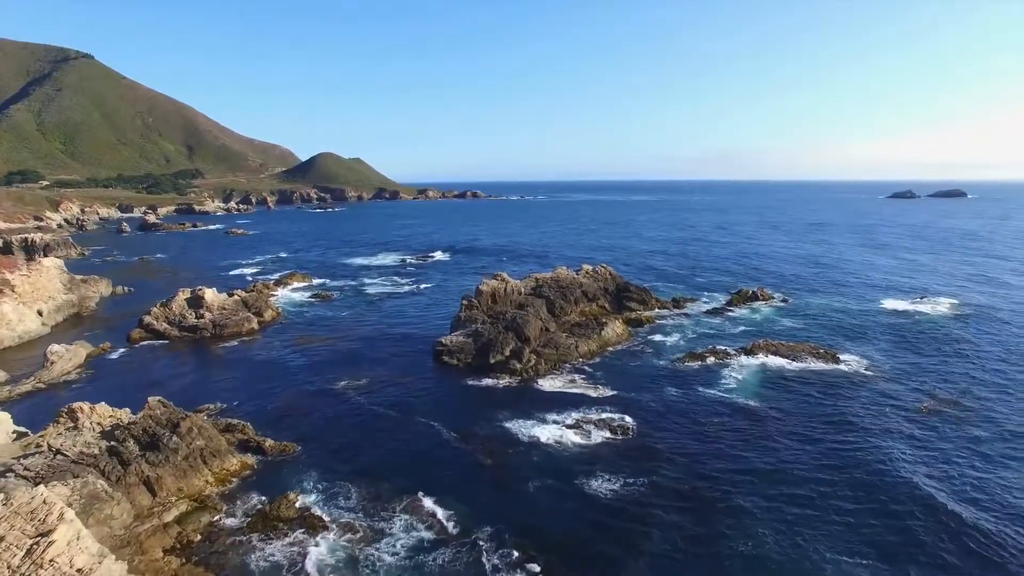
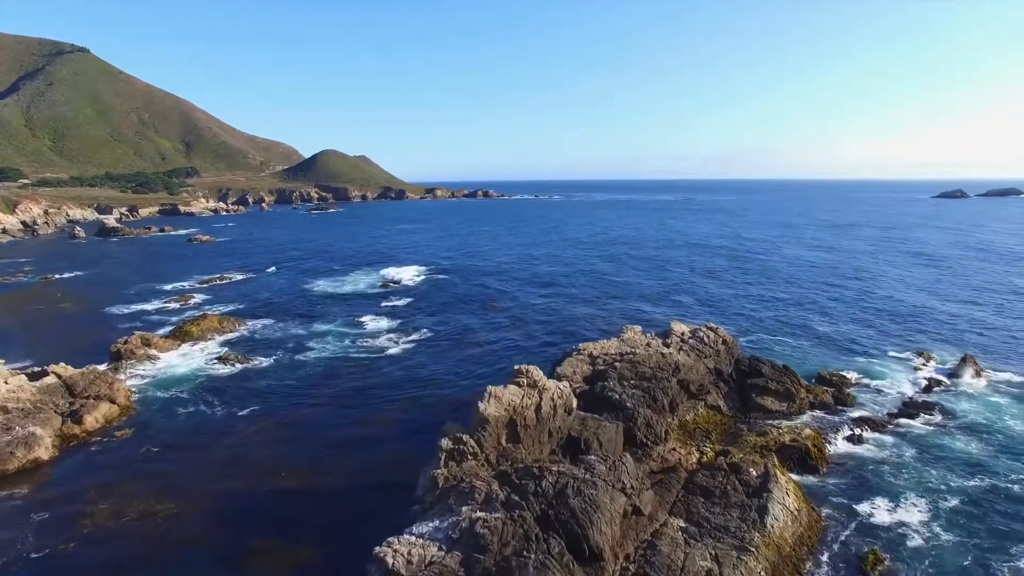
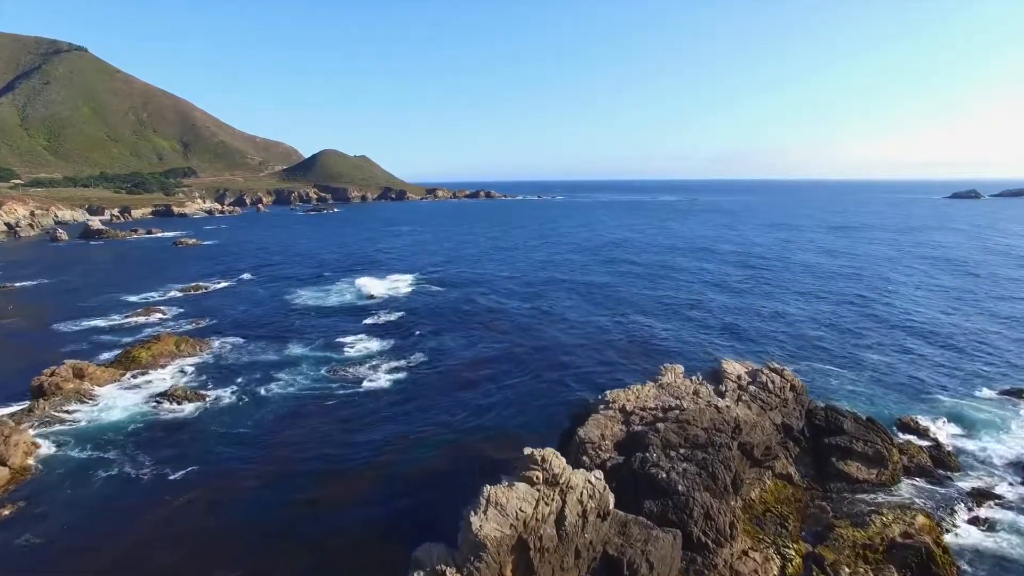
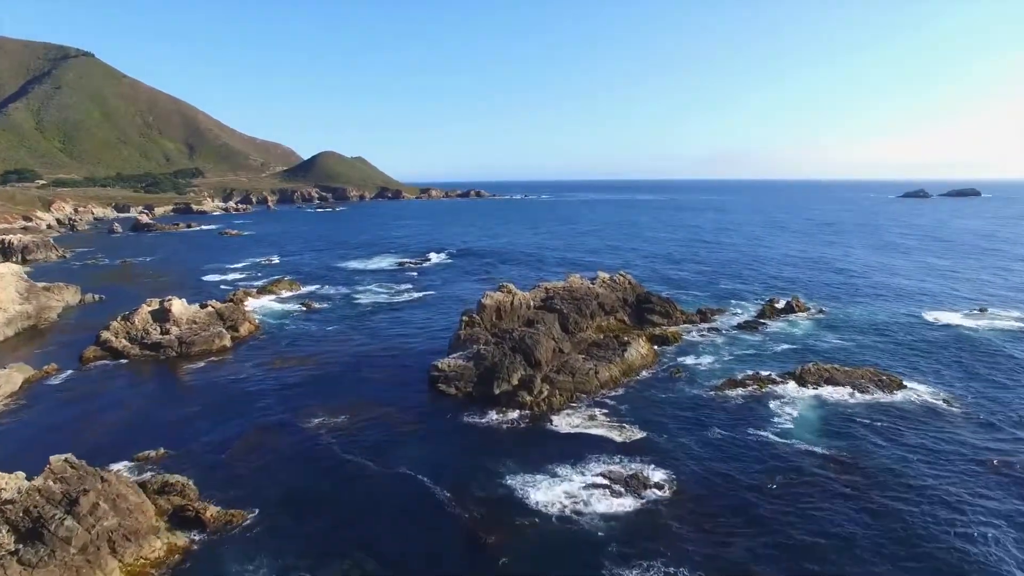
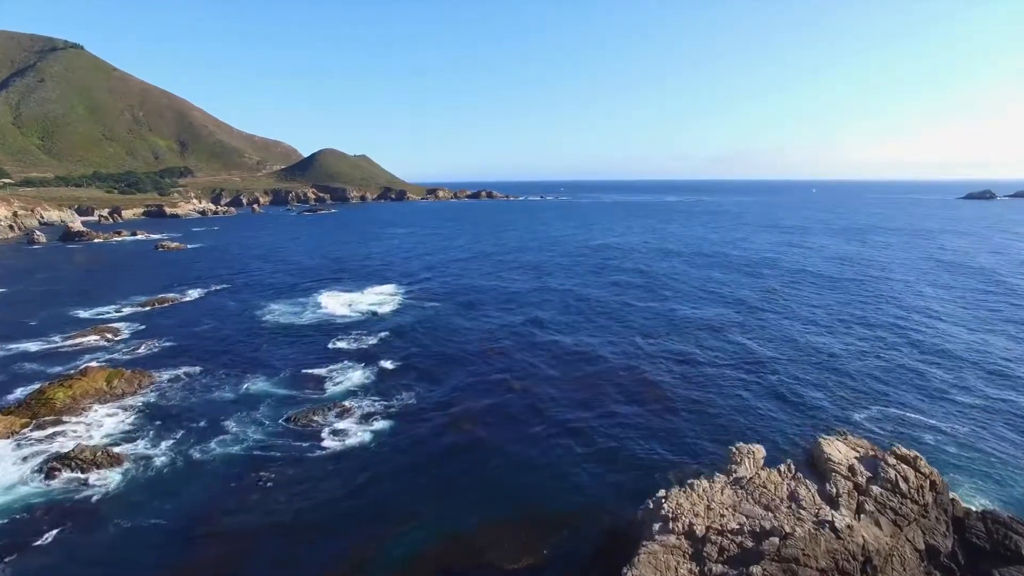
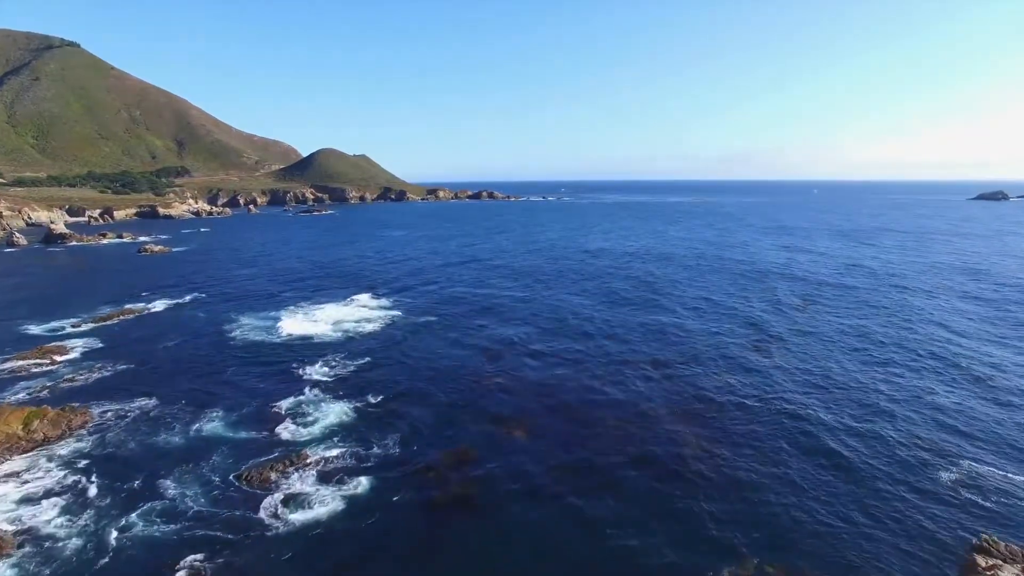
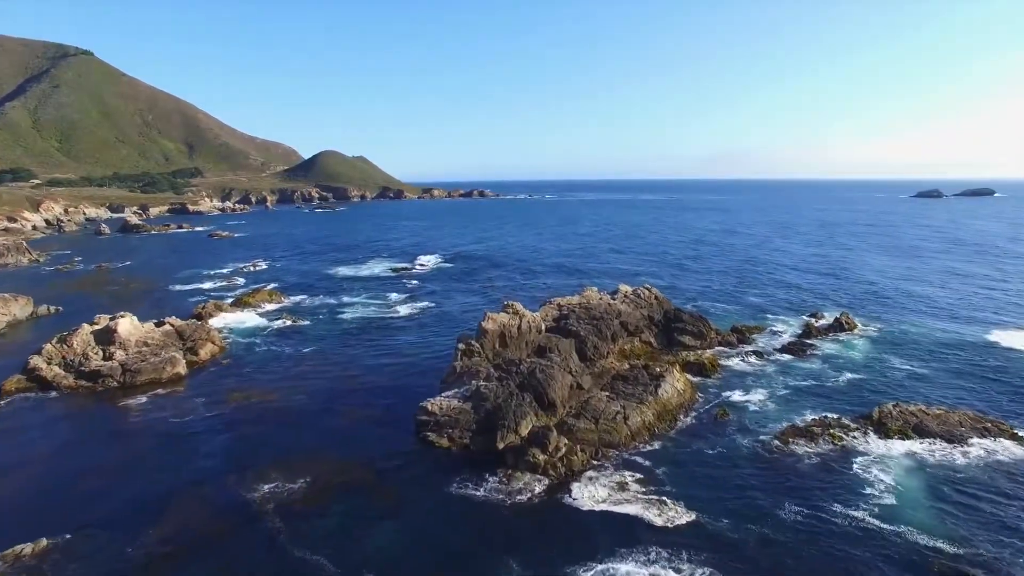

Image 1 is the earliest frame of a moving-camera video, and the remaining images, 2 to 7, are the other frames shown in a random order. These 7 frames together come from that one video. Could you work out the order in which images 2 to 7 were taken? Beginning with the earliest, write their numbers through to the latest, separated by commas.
4, 7, 2, 3, 5, 6
